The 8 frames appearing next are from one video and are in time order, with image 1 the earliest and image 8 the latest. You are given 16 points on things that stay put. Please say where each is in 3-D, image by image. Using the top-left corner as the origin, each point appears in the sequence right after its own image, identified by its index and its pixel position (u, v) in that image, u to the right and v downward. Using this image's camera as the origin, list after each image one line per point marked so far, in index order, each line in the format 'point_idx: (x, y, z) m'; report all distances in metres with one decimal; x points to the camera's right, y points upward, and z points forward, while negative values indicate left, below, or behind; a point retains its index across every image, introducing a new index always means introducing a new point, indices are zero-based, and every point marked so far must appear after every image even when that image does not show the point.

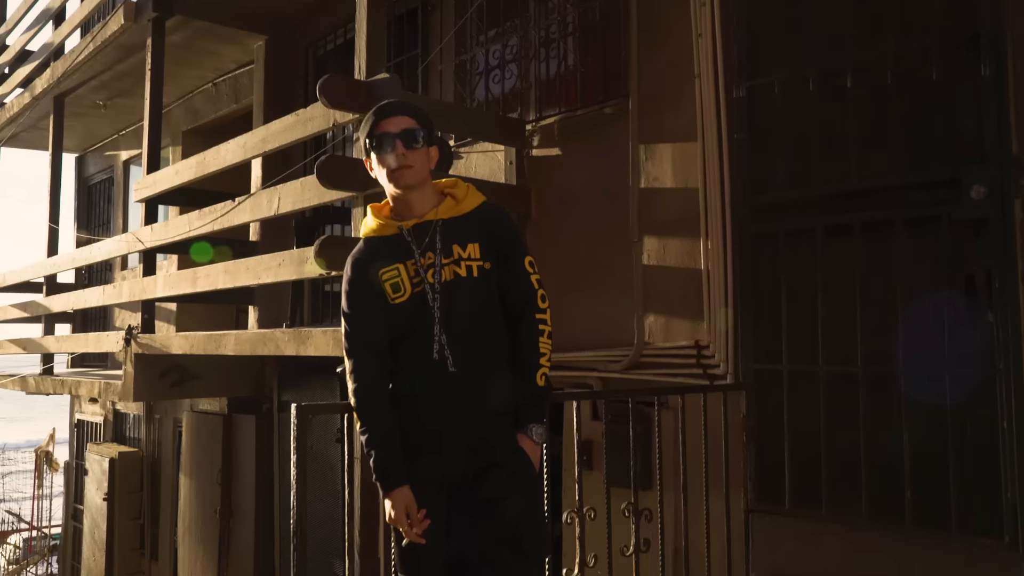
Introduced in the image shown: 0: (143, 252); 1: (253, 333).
0: (-3.2, +0.3, +7.5) m
1: (-1.7, -0.3, +5.7) m
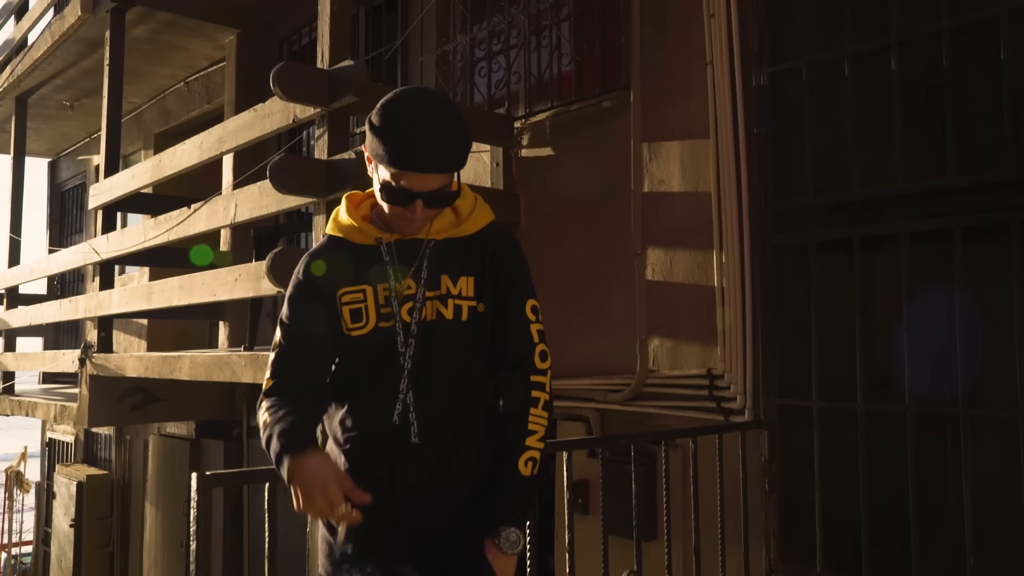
0: (-3.2, +0.2, +6.8) m
1: (-1.8, -0.4, +5.1) m
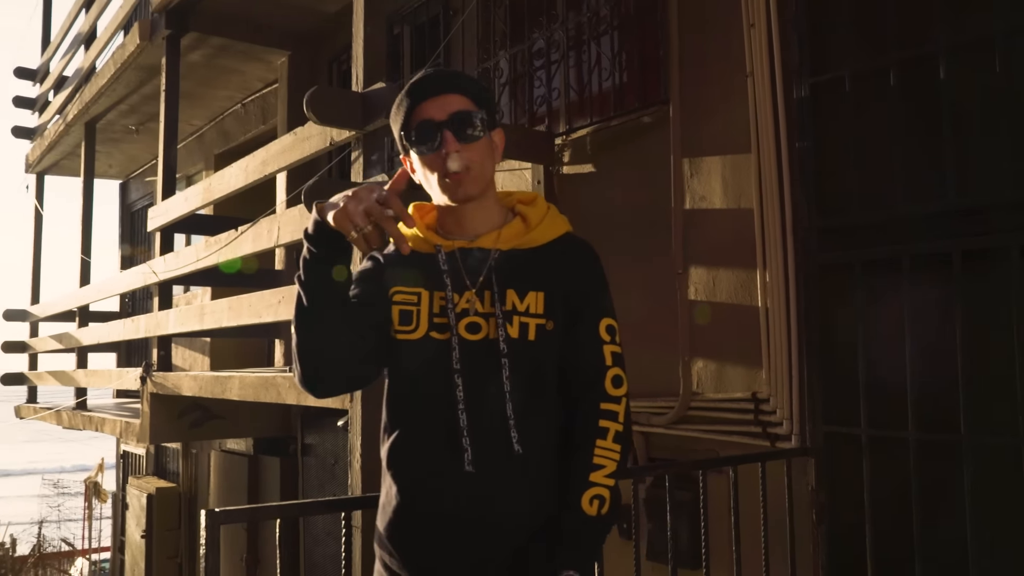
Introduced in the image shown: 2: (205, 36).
0: (-2.8, 0.0, +7.0) m
1: (-1.5, -0.5, +5.1) m
2: (-2.5, +2.1, +7.2) m
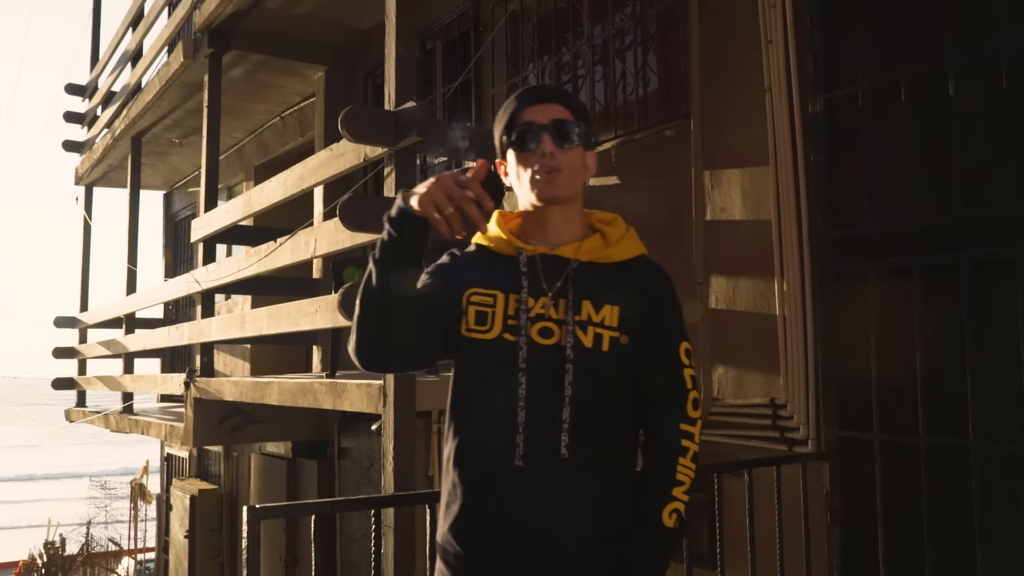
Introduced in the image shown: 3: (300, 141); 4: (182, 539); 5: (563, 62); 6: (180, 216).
0: (-2.6, 0.0, +7.3) m
1: (-1.3, -0.6, +5.4) m
2: (-2.3, +2.0, +7.4) m
3: (-2.2, +1.5, +8.9) m
4: (-4.0, -3.1, +10.6) m
5: (+0.3, +1.4, +5.3) m
6: (-4.9, +1.1, +12.9) m
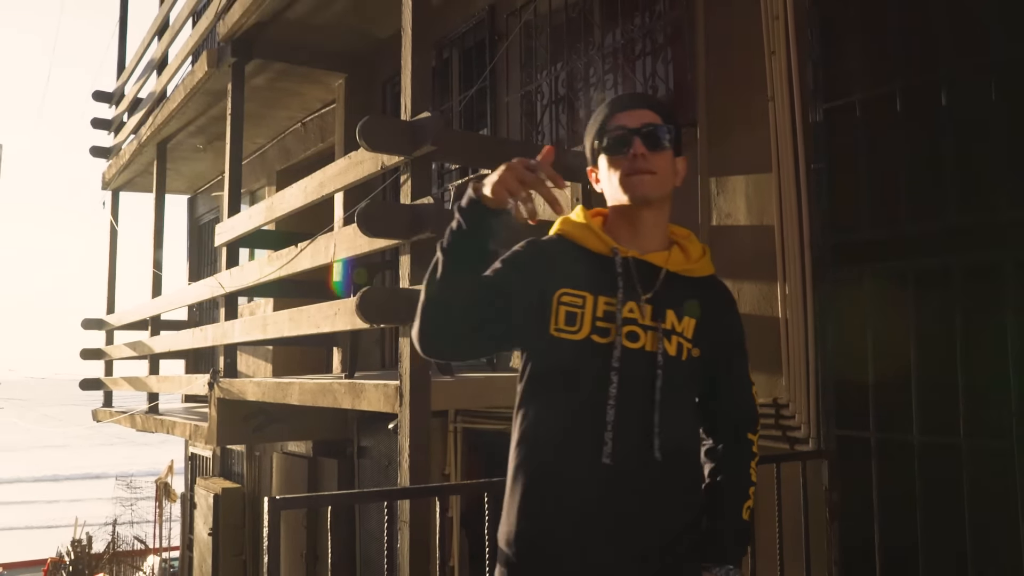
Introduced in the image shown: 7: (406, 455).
0: (-2.5, -0.1, +7.5) m
1: (-1.3, -0.6, +5.5) m
2: (-2.1, +2.0, +7.6) m
3: (-2.0, +1.5, +9.1) m
4: (-3.8, -3.1, +10.8) m
5: (+0.4, +1.3, +5.4) m
6: (-4.7, +1.0, +13.1) m
7: (-0.5, -0.8, +4.3) m
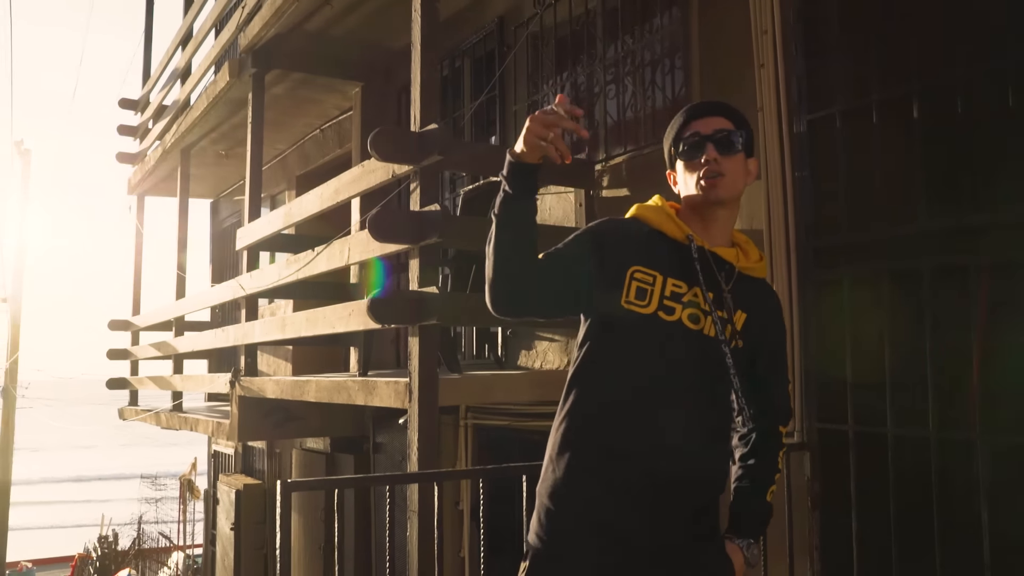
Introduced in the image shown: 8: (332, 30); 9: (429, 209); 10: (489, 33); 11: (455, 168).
0: (-2.4, -0.1, +7.8) m
1: (-1.2, -0.6, +5.8) m
2: (-2.0, +2.0, +7.9) m
3: (-1.9, +1.5, +9.4) m
4: (-3.6, -3.1, +11.2) m
5: (+0.4, +1.3, +5.6) m
6: (-4.4, +1.0, +13.5) m
7: (-0.5, -0.8, +4.6) m
8: (-1.5, +2.2, +7.4) m
9: (-0.4, +0.4, +4.7) m
10: (-0.2, +1.9, +6.6) m
11: (-0.3, +0.7, +4.8) m
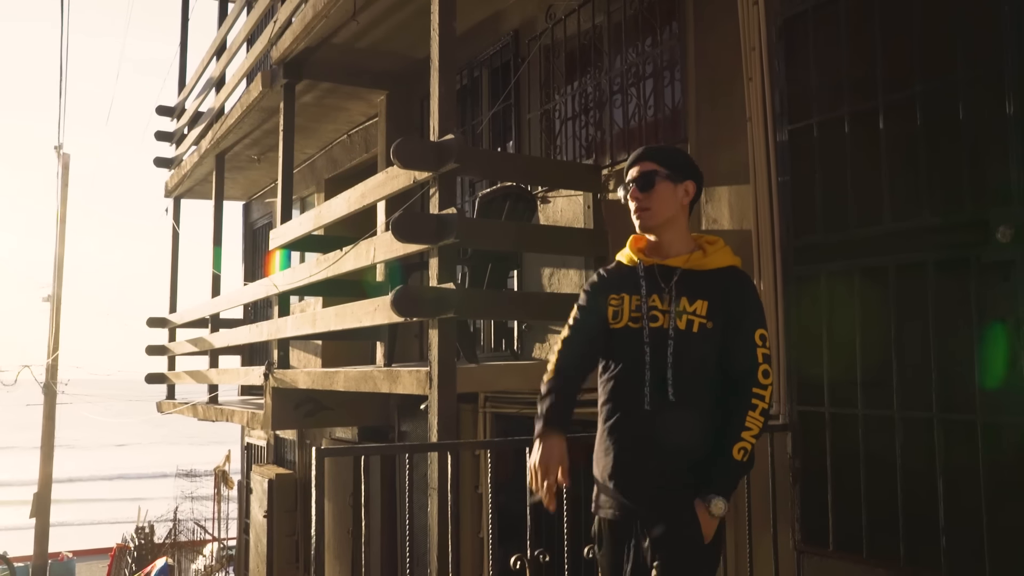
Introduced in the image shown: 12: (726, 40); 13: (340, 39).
0: (-2.2, -0.1, +8.3) m
1: (-1.1, -0.6, +6.2) m
2: (-1.9, +2.0, +8.4) m
3: (-1.7, +1.5, +9.9) m
4: (-3.4, -3.1, +11.7) m
5: (+0.5, +1.4, +6.0) m
6: (-4.1, +1.0, +14.0) m
7: (-0.4, -0.8, +5.0) m
8: (-1.4, +2.2, +7.9) m
9: (-0.4, +0.4, +5.1) m
10: (-0.1, +2.0, +7.0) m
11: (-0.2, +0.7, +5.2) m
12: (+1.2, +1.4, +4.8) m
13: (-1.5, +2.2, +7.7) m
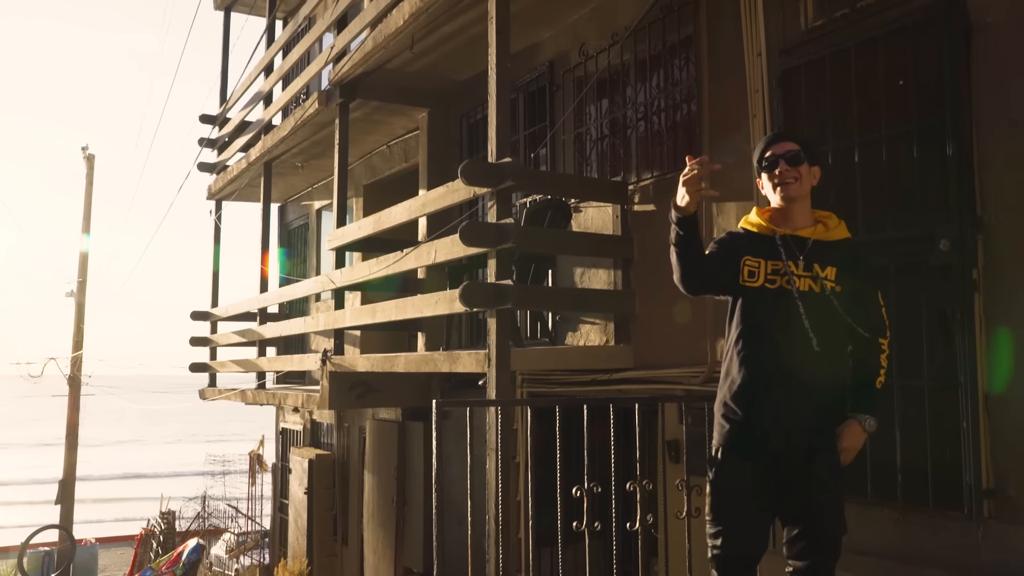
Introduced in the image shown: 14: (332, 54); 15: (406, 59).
0: (-1.9, 0.0, +9.3) m
1: (-0.8, -0.6, +7.3) m
2: (-1.6, +2.0, +9.5) m
3: (-1.4, +1.5, +10.9) m
4: (-3.1, -3.0, +12.8) m
5: (+0.8, +1.4, +7.1) m
6: (-3.8, +1.1, +15.1) m
7: (-0.1, -0.8, +6.1) m
8: (-1.1, +2.3, +9.0) m
9: (-0.1, +0.5, +6.2) m
10: (+0.3, +2.0, +8.1) m
11: (+0.1, +0.7, +6.3) m
12: (+1.5, +1.4, +5.9) m
13: (-1.2, +2.2, +8.8) m
14: (-1.8, +2.4, +9.0) m
15: (-1.1, +2.3, +8.6) m
